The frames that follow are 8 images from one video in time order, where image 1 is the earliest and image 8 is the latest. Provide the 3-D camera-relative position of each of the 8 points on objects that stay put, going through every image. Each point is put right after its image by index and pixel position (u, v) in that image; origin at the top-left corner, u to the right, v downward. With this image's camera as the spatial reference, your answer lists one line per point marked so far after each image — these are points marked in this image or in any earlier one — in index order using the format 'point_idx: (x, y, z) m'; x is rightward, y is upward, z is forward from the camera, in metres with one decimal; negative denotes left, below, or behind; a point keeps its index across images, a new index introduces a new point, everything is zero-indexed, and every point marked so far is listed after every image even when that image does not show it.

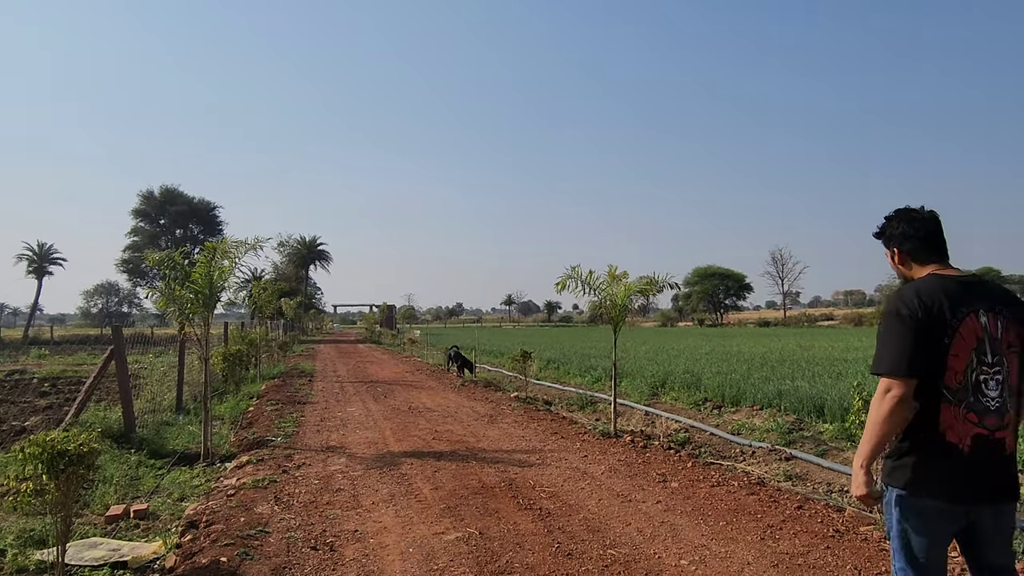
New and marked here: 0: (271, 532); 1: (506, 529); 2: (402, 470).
0: (-1.9, -2.0, +4.9) m
1: (0.0, -1.9, +4.8) m
2: (-1.2, -2.0, +6.8) m
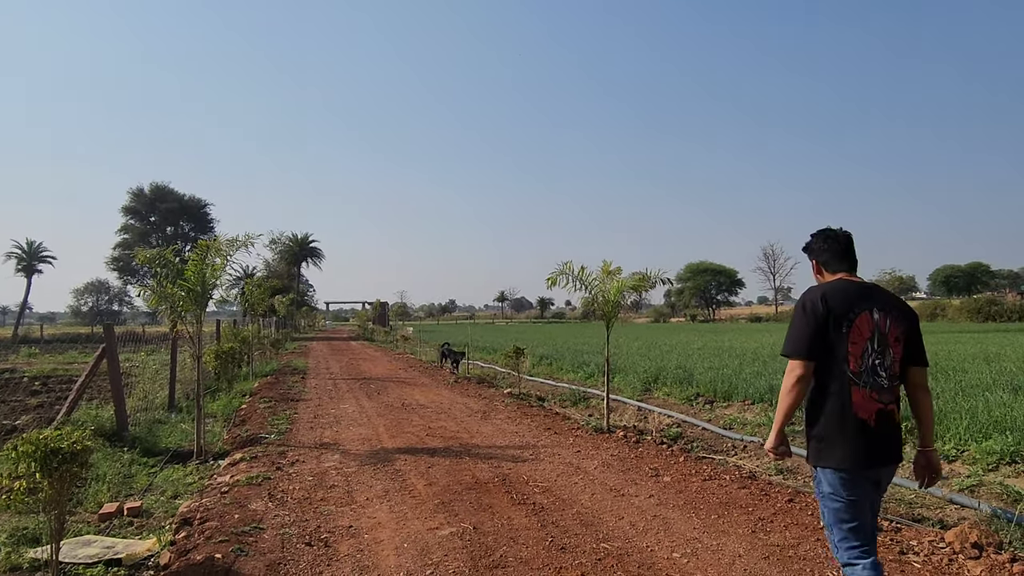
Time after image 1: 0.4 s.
0: (-2.0, -1.9, +4.9) m
1: (-0.1, -1.9, +4.8) m
2: (-1.3, -2.0, +6.8) m
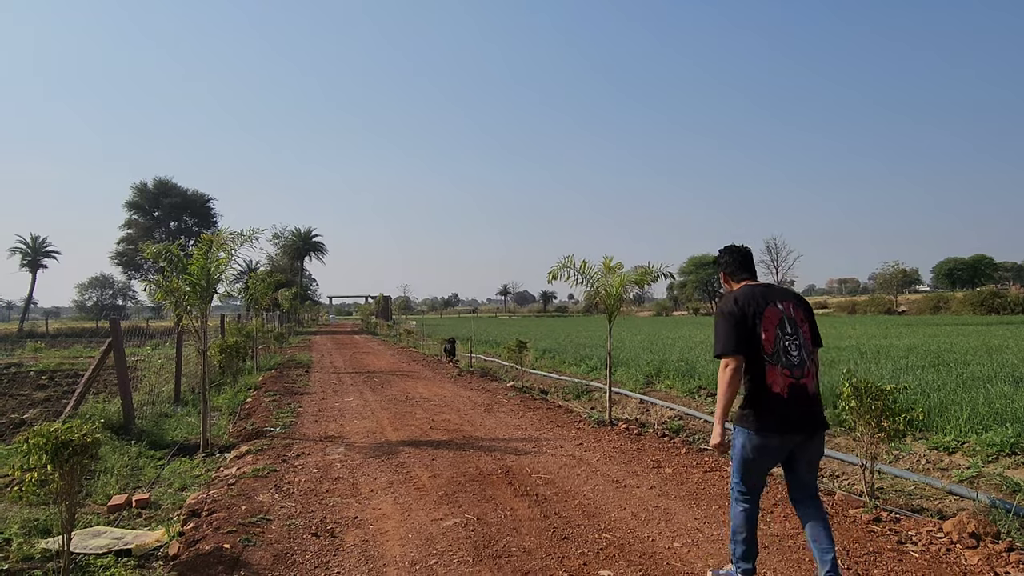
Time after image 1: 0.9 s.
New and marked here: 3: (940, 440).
0: (-2.0, -1.9, +5.0) m
1: (-0.1, -1.8, +4.9) m
2: (-1.3, -1.9, +6.9) m
3: (+5.1, -1.8, +7.2) m
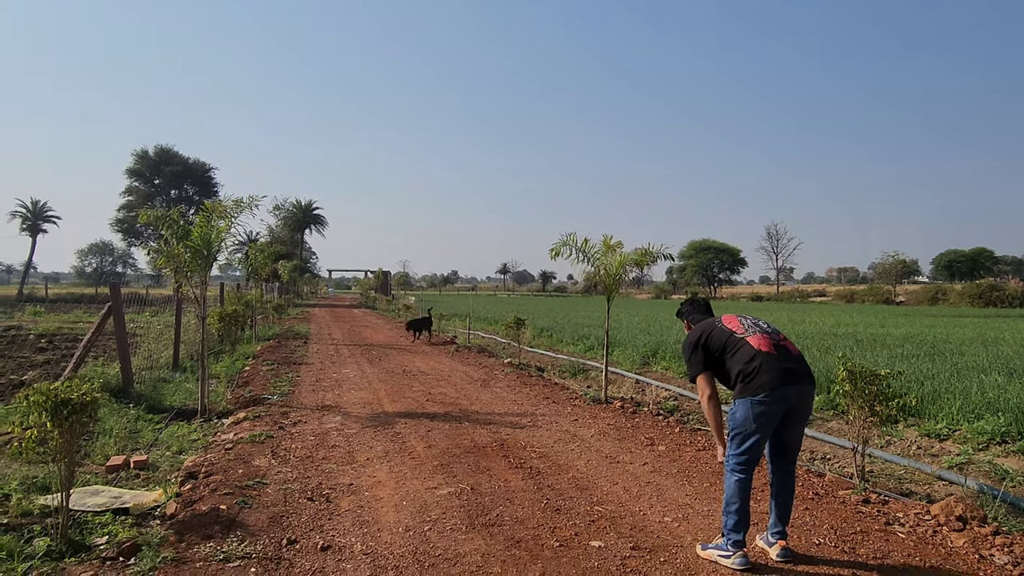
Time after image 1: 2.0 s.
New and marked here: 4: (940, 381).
0: (-2.0, -1.6, +5.0) m
1: (-0.1, -1.6, +4.9) m
2: (-1.3, -1.6, +7.0) m
3: (+5.0, -1.7, +7.3) m
4: (+6.4, -1.4, +9.1) m
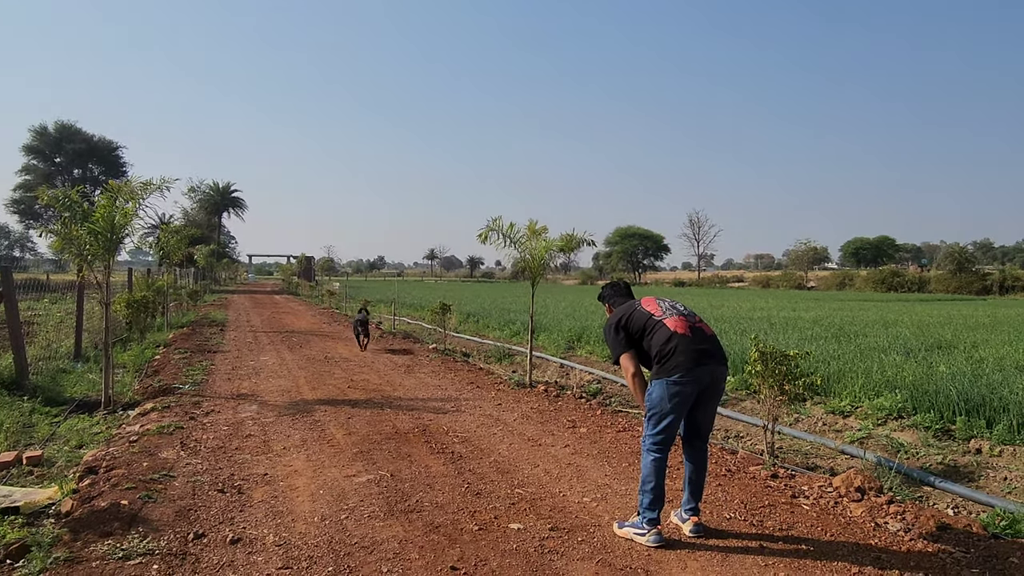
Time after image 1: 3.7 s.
0: (-2.7, -1.5, +4.7) m
1: (-0.7, -1.5, +4.8) m
2: (-2.2, -1.4, +6.7) m
3: (+4.1, -1.5, +7.7) m
4: (+5.2, -1.2, +9.7) m
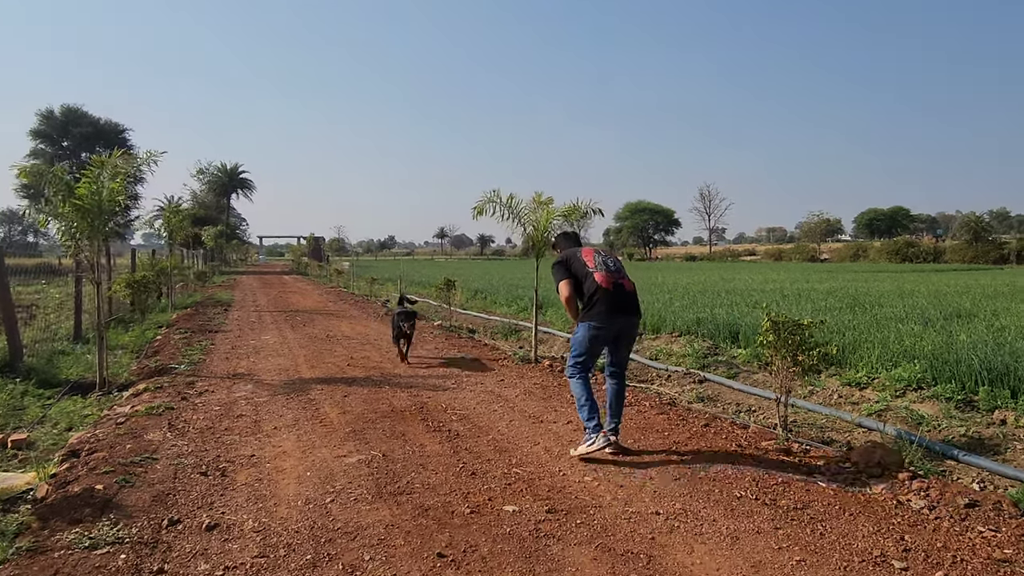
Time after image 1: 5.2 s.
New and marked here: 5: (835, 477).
0: (-2.7, -1.3, +4.5) m
1: (-0.8, -1.2, +4.6) m
2: (-2.2, -1.2, +6.5) m
3: (+4.1, -1.1, +7.4) m
4: (+5.3, -0.7, +9.3) m
5: (+2.2, -1.3, +4.2) m
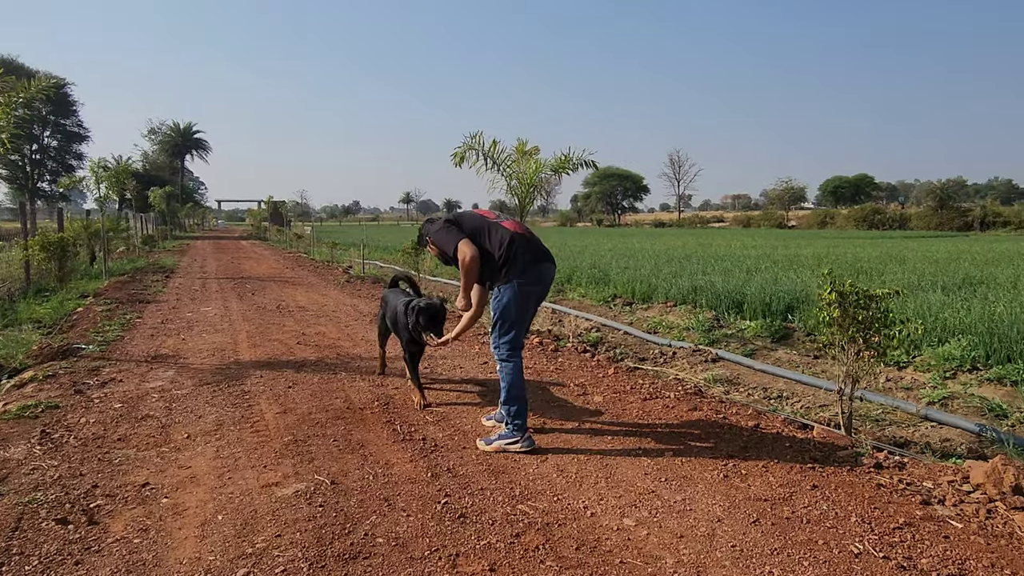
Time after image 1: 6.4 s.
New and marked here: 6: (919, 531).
0: (-2.7, -1.1, +3.1) m
1: (-0.8, -1.0, +3.3) m
2: (-2.3, -0.8, +5.1) m
3: (+4.0, -0.7, +6.4) m
4: (+5.0, -0.2, +8.3) m
5: (+2.2, -1.1, +3.0) m
6: (+1.8, -1.1, +2.8) m
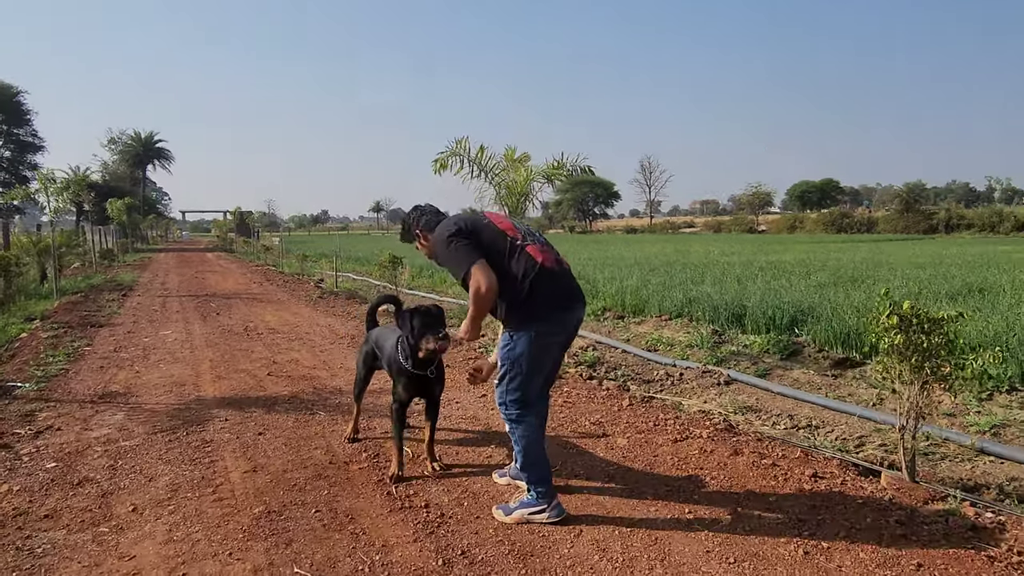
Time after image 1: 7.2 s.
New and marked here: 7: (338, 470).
0: (-2.5, -1.3, +2.4) m
1: (-0.6, -1.2, +2.6) m
2: (-2.2, -1.1, +4.4) m
3: (+4.0, -0.8, +5.9) m
4: (+4.9, -0.3, +7.9) m
5: (+2.4, -1.2, +2.5) m
6: (+2.0, -1.2, +2.3) m
7: (-1.1, -1.1, +3.7) m
